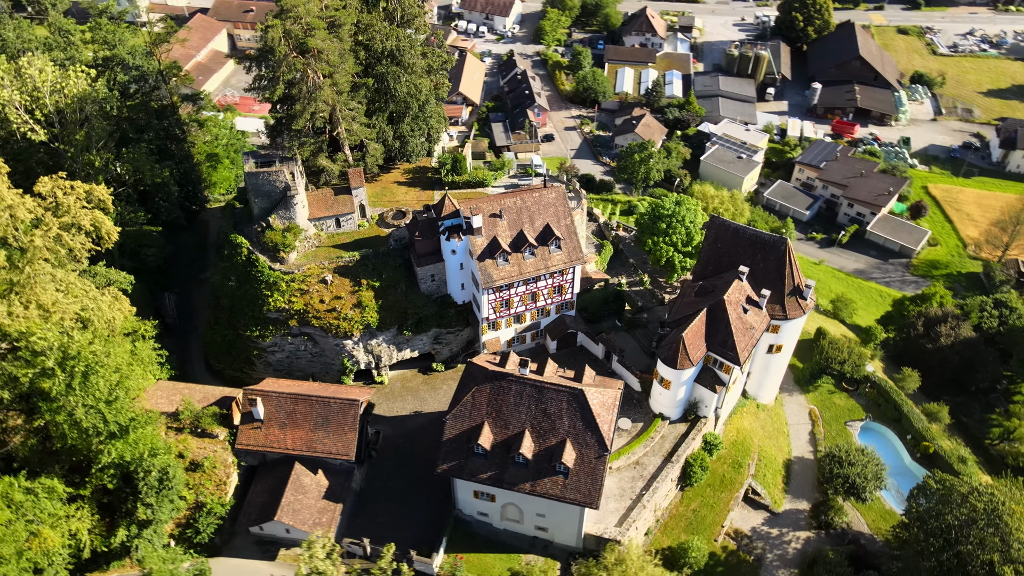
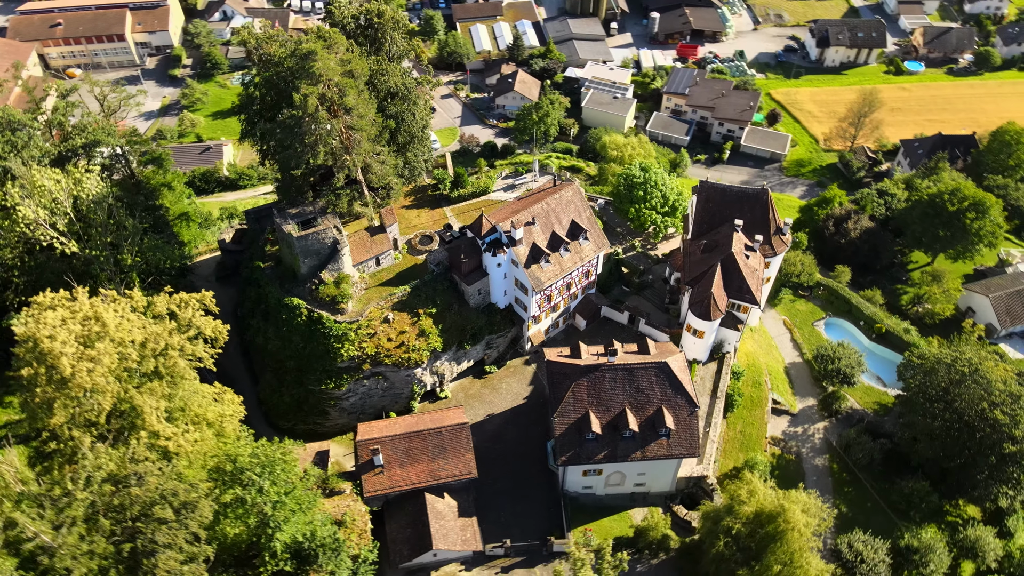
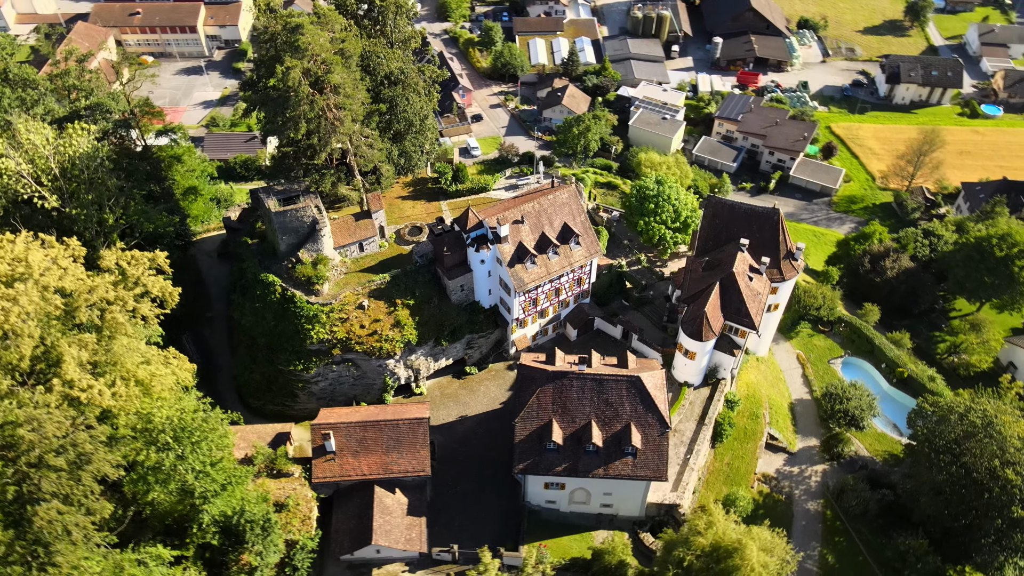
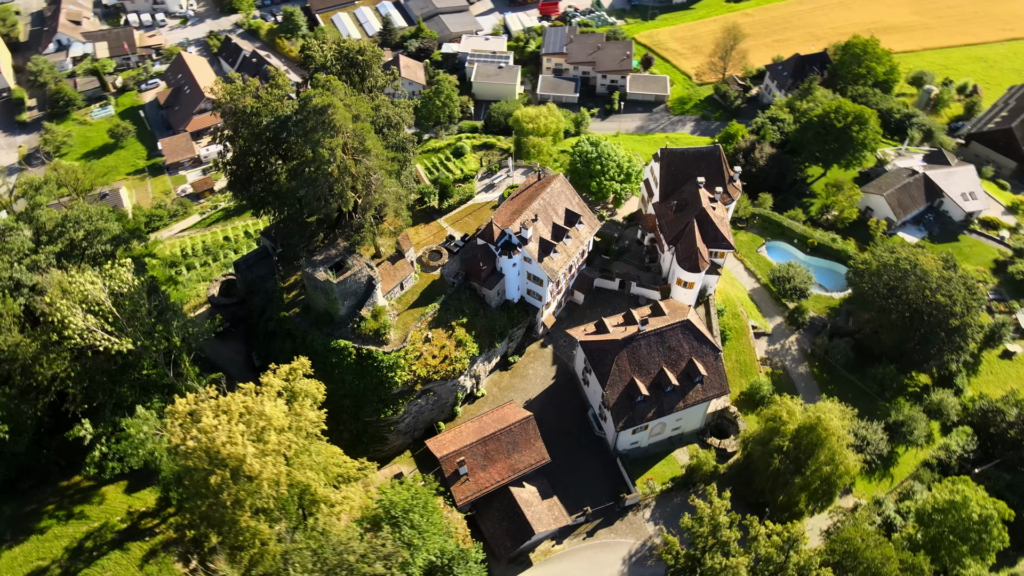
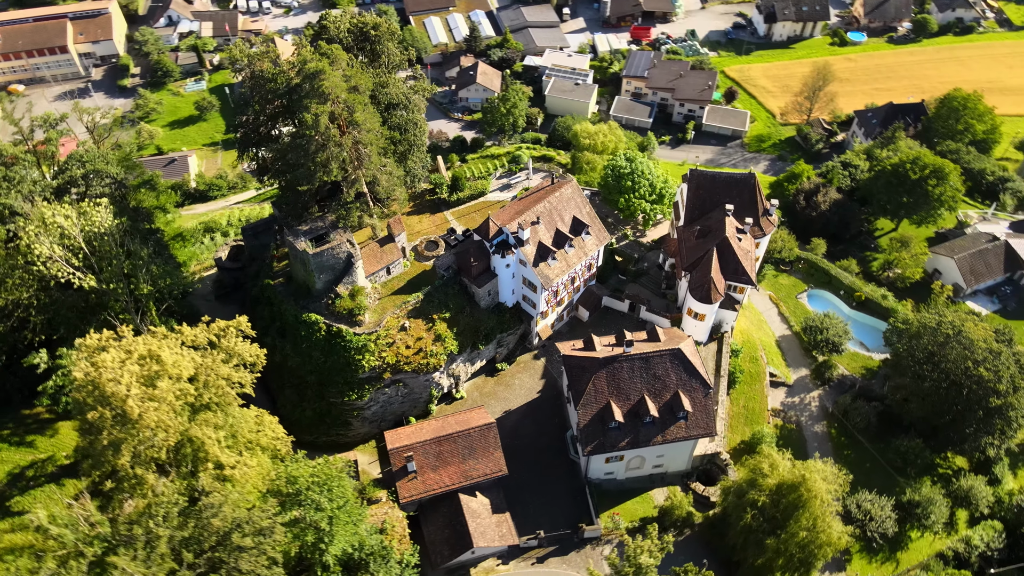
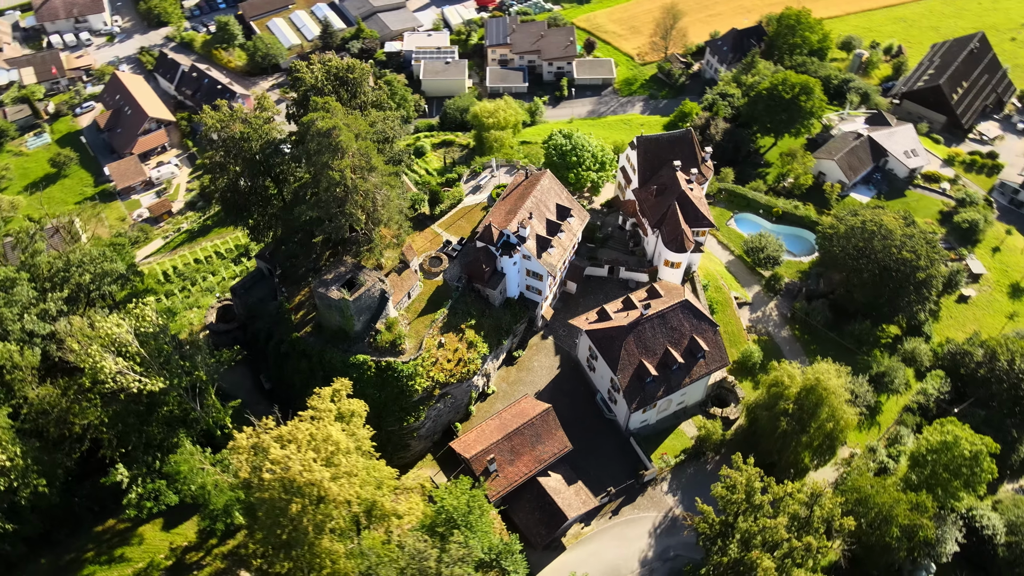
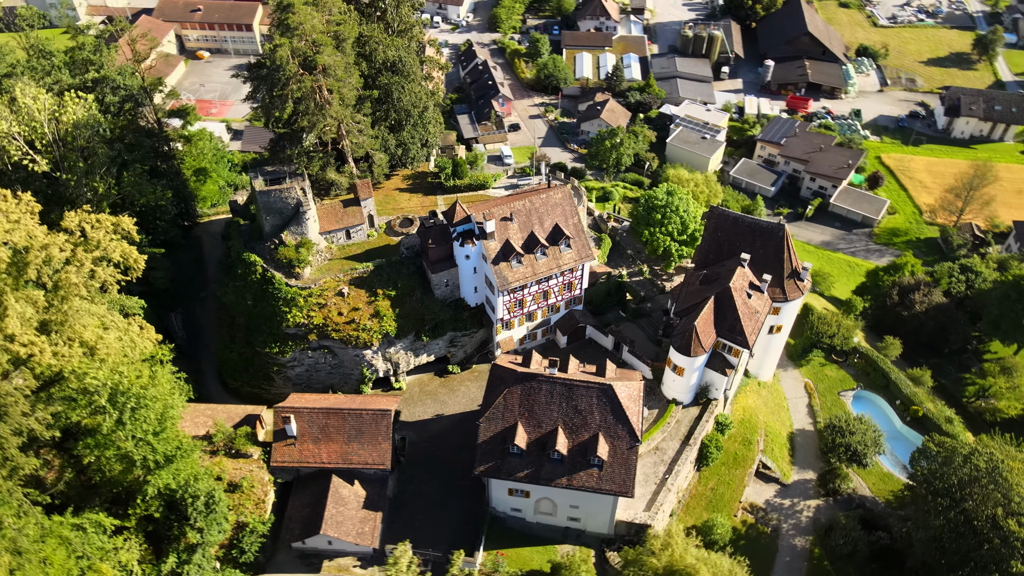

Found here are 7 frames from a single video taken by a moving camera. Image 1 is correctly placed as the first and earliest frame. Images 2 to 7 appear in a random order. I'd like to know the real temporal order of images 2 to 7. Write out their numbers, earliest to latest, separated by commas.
7, 3, 2, 5, 4, 6
